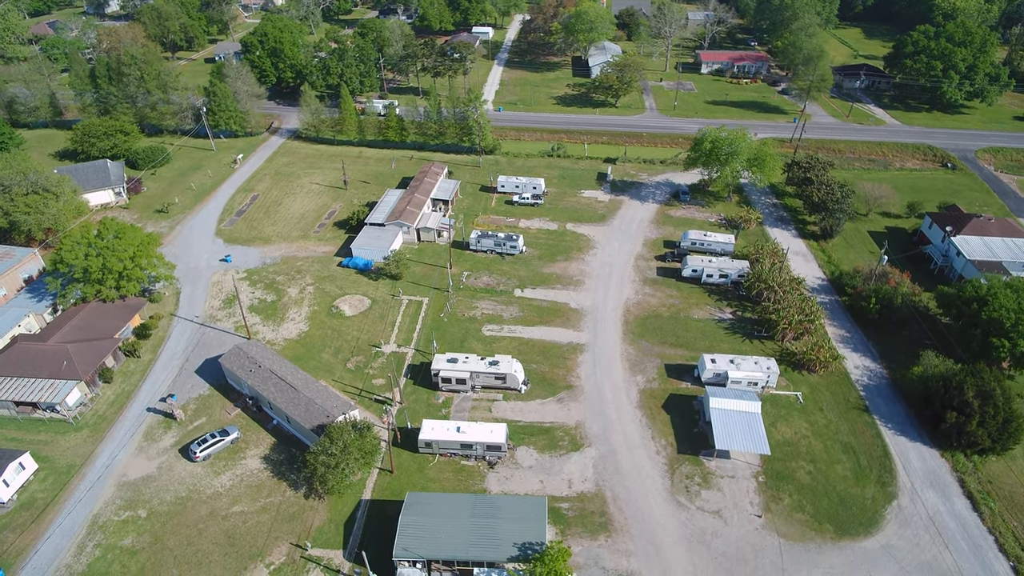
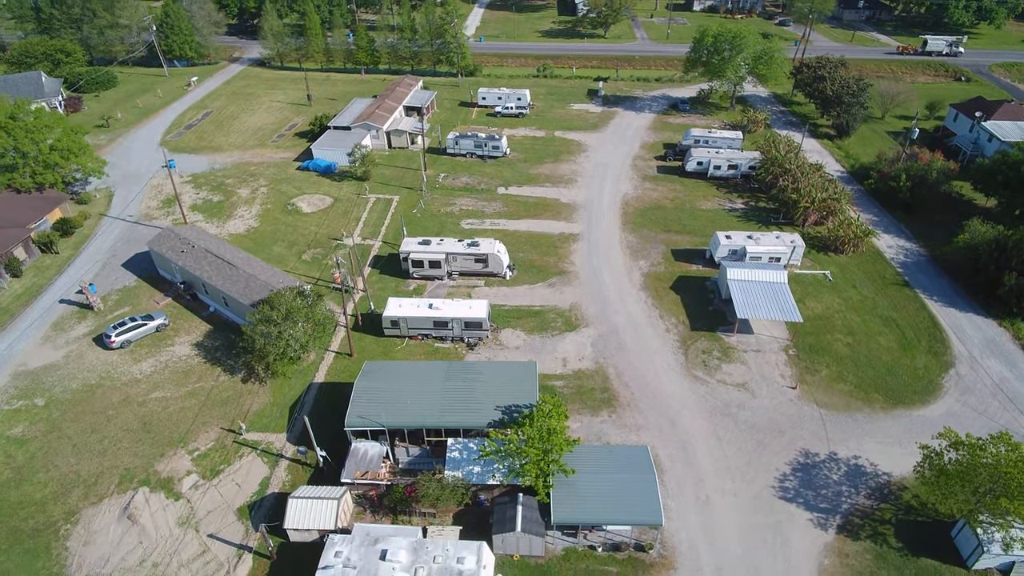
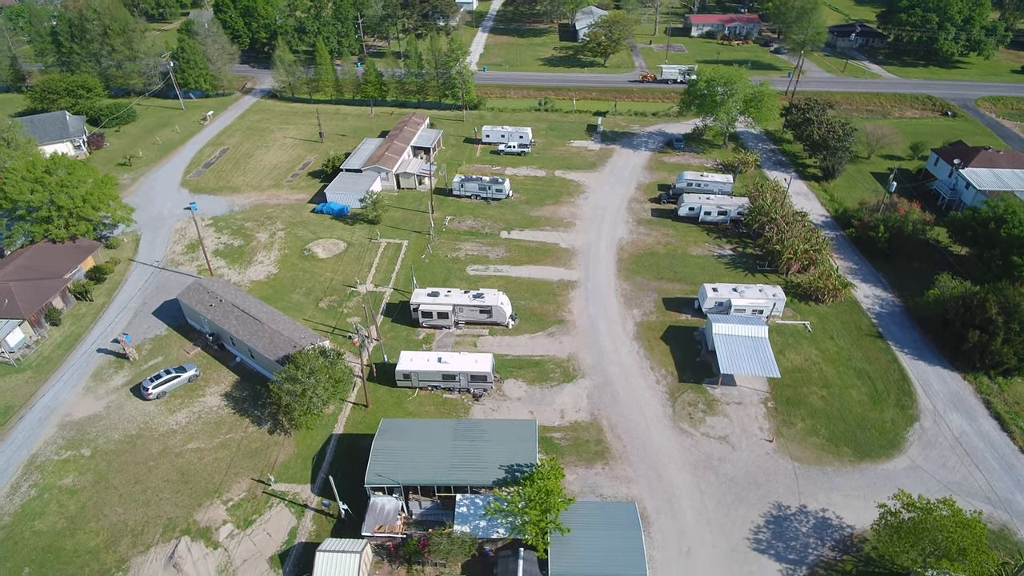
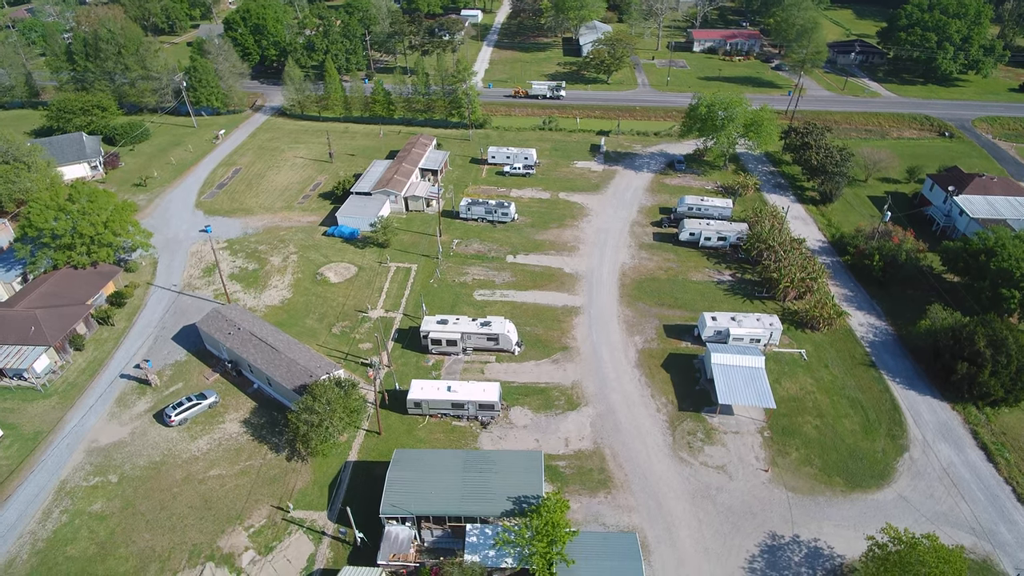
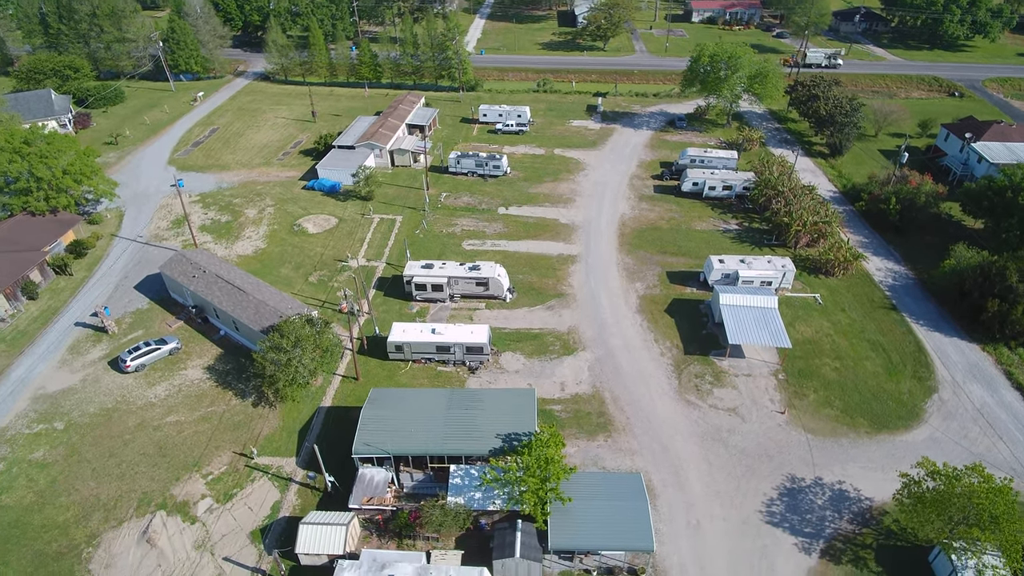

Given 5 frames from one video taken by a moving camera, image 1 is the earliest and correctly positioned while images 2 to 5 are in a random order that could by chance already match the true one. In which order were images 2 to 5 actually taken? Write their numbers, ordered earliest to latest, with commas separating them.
4, 3, 5, 2
